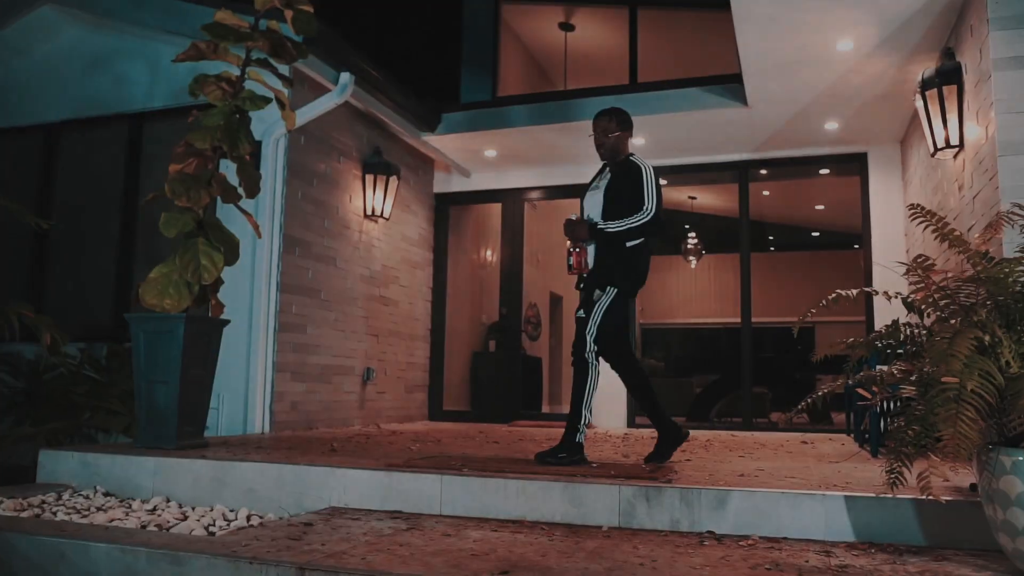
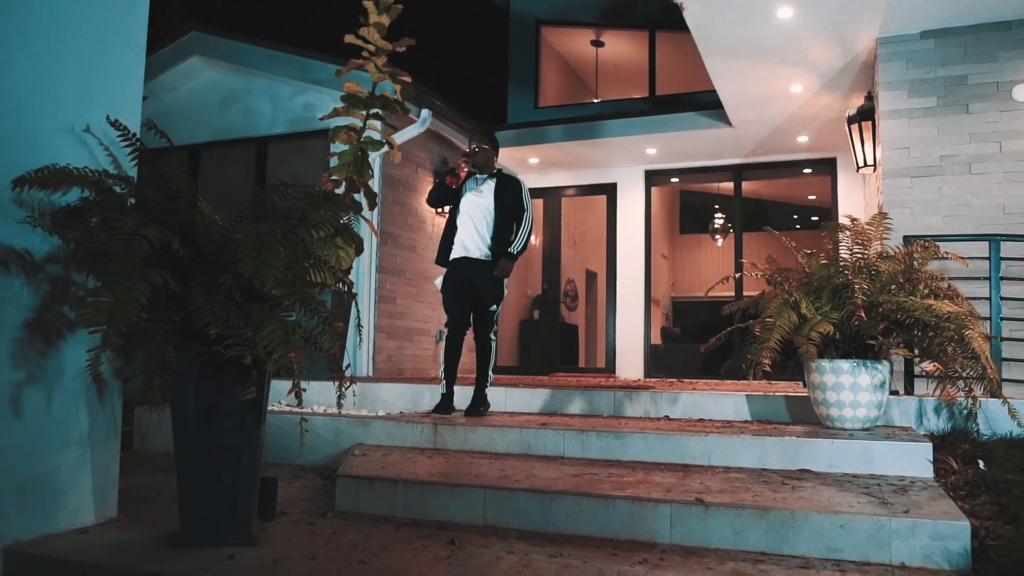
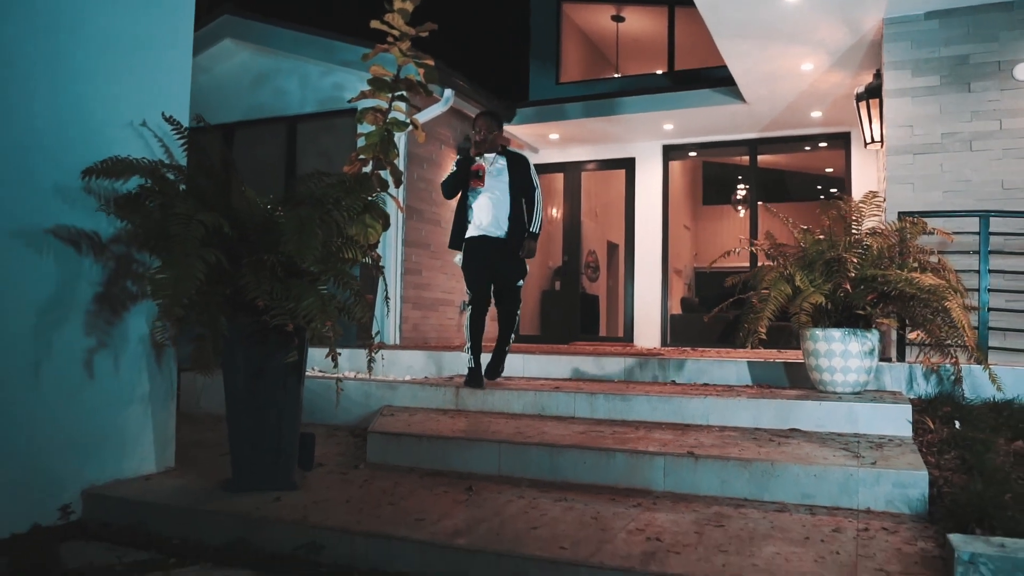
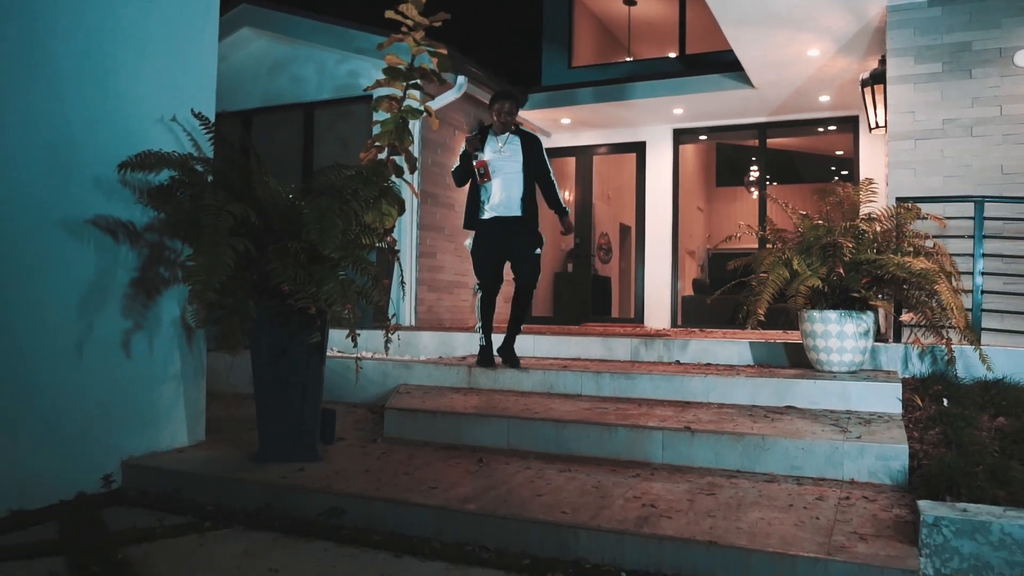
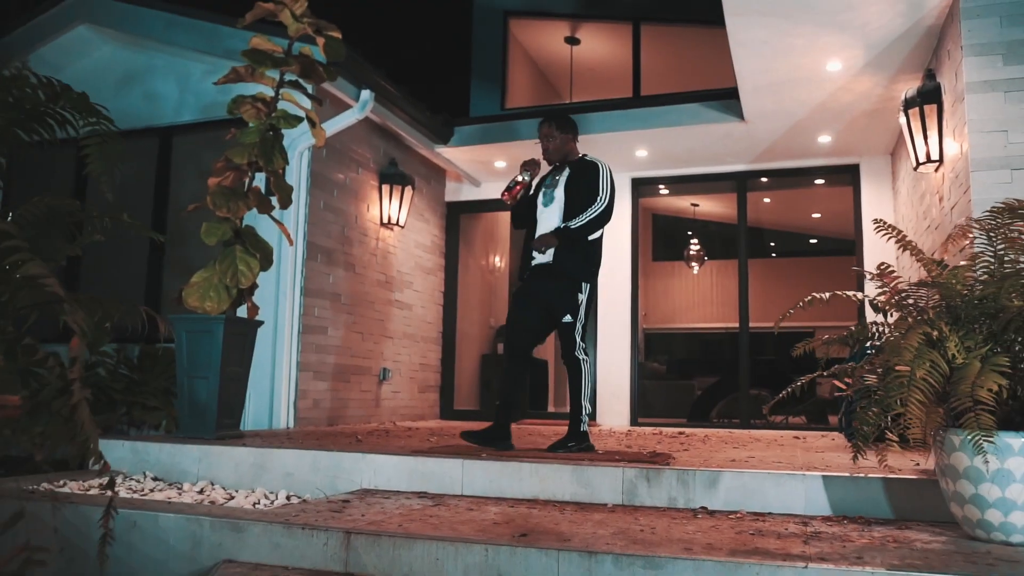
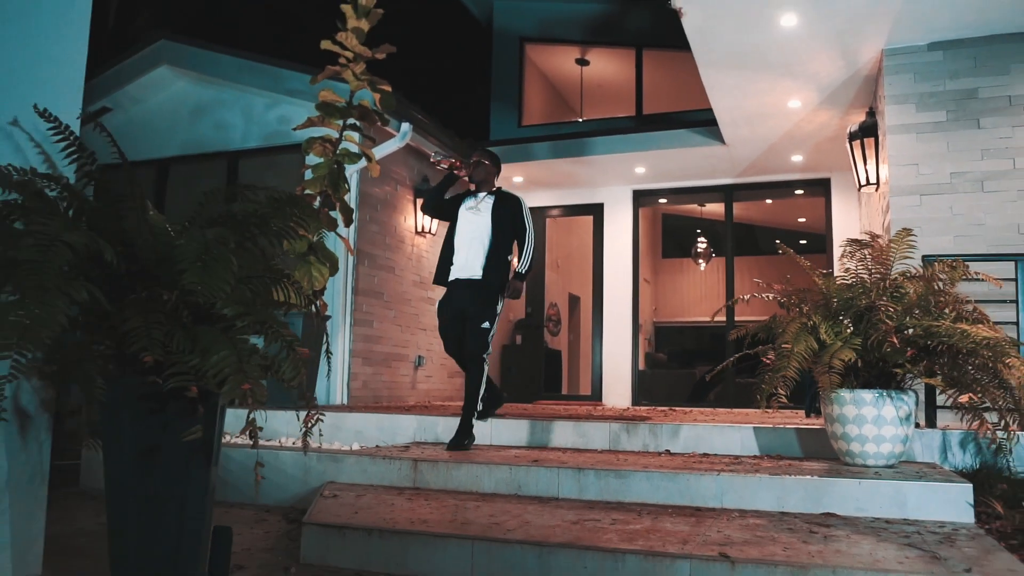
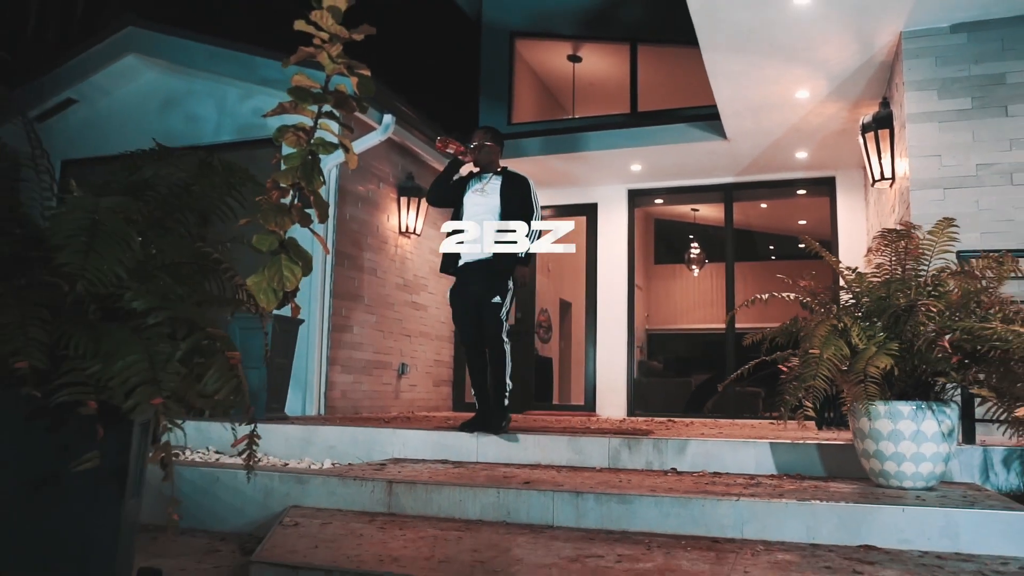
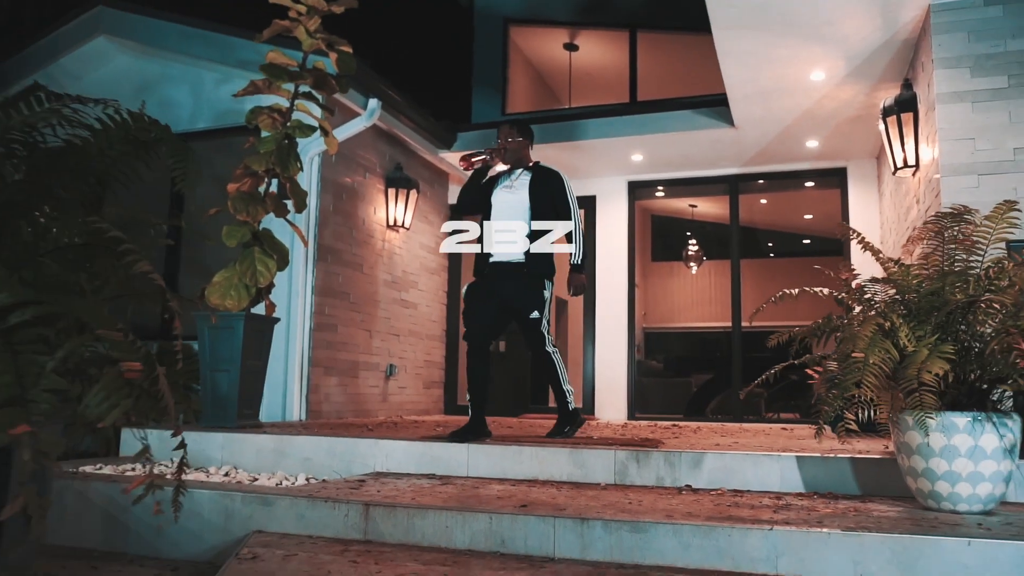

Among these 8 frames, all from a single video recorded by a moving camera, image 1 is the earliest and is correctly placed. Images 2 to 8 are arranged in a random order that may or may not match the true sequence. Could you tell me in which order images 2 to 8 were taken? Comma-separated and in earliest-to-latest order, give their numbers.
5, 8, 7, 6, 2, 3, 4
